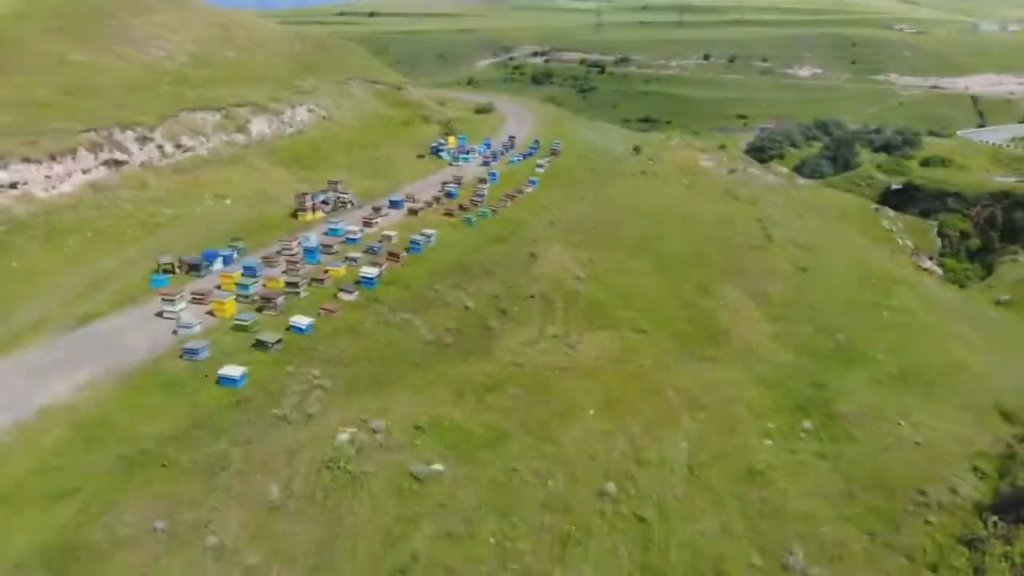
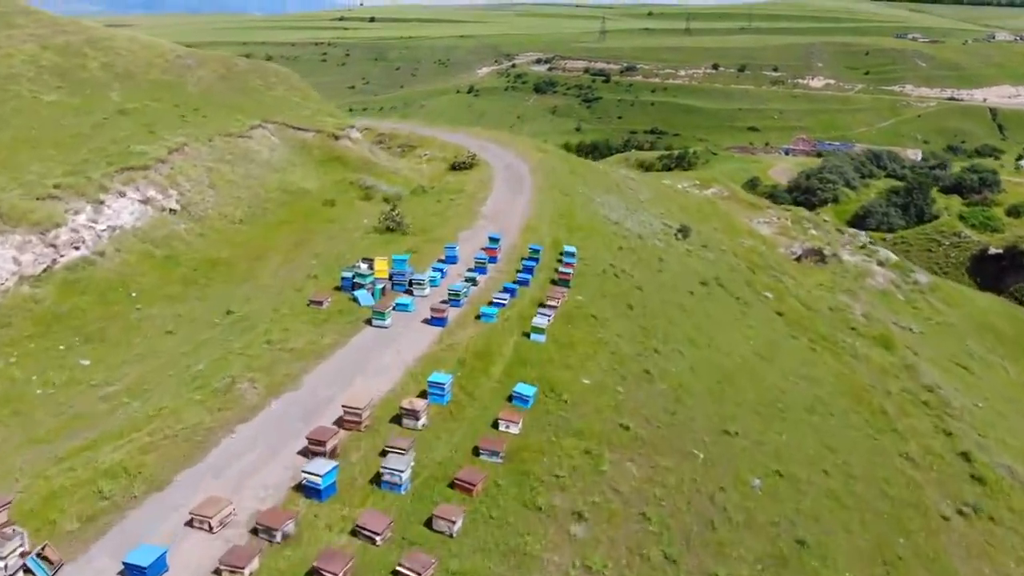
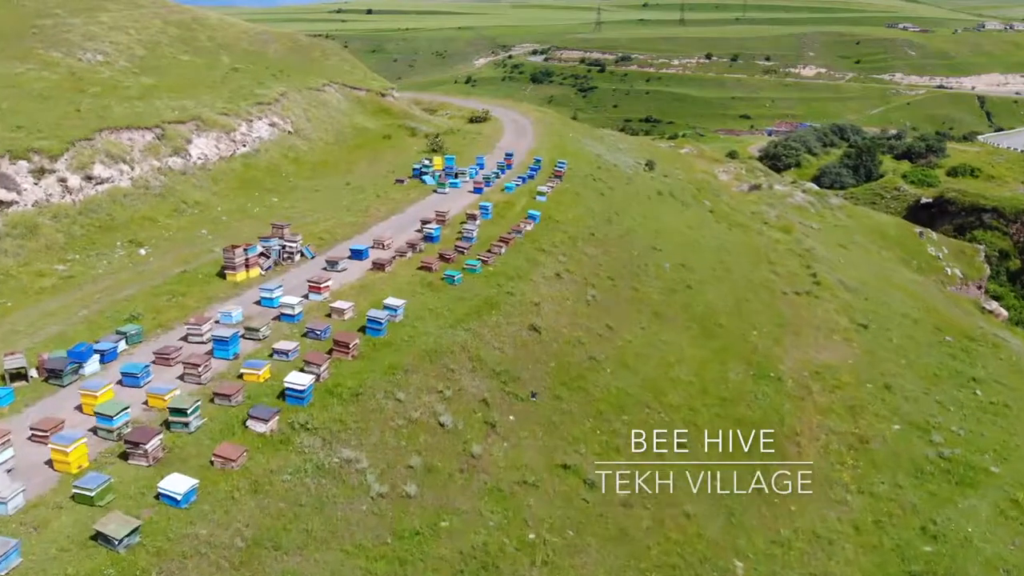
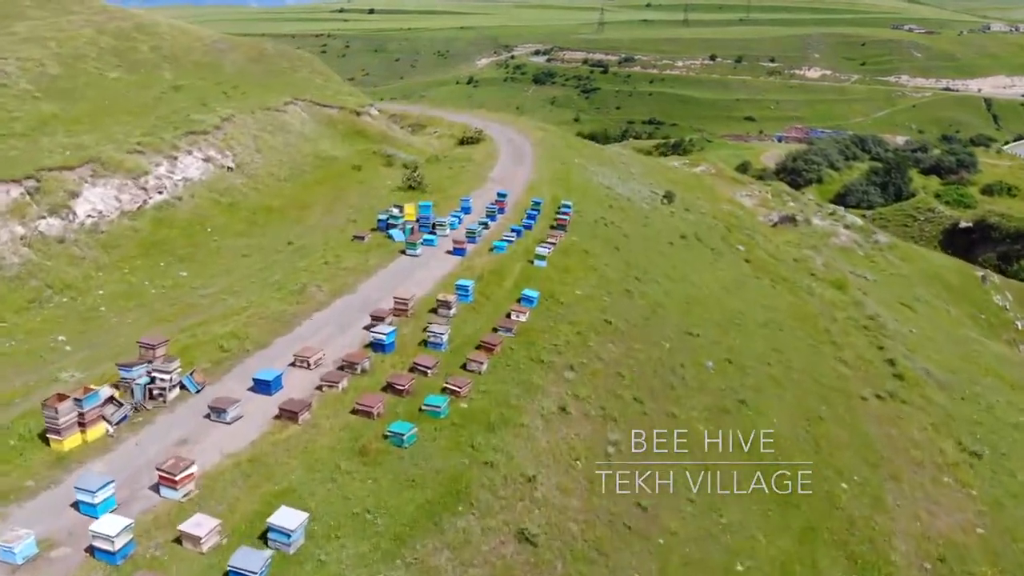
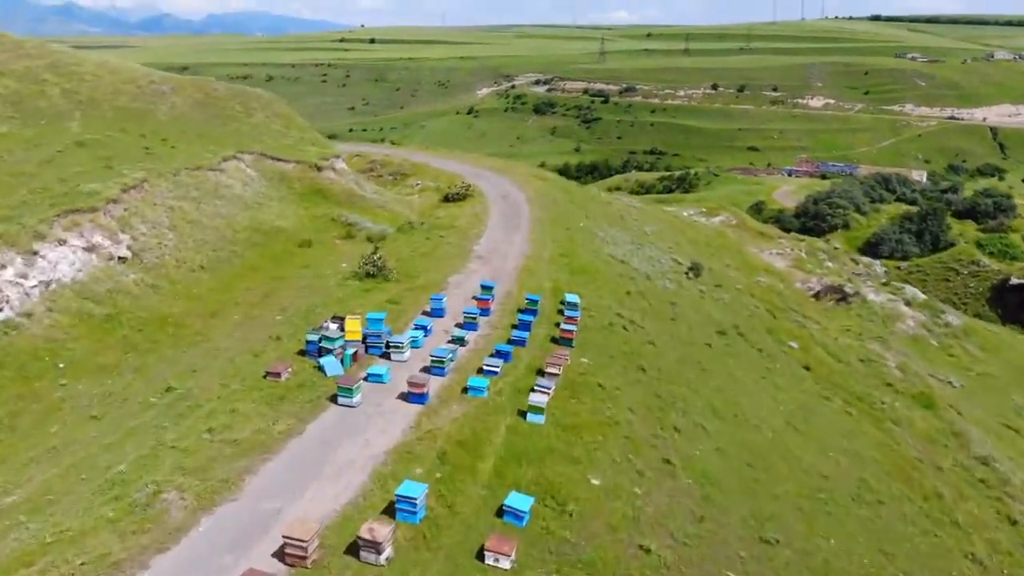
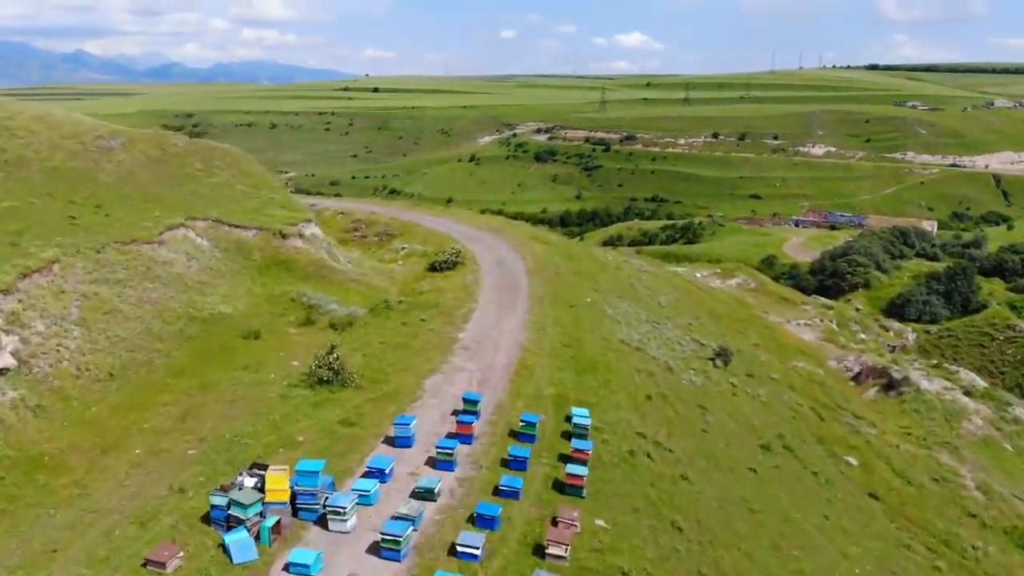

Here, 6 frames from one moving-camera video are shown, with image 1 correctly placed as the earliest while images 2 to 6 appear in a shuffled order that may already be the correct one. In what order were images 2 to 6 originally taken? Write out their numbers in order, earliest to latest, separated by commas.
3, 4, 2, 5, 6
